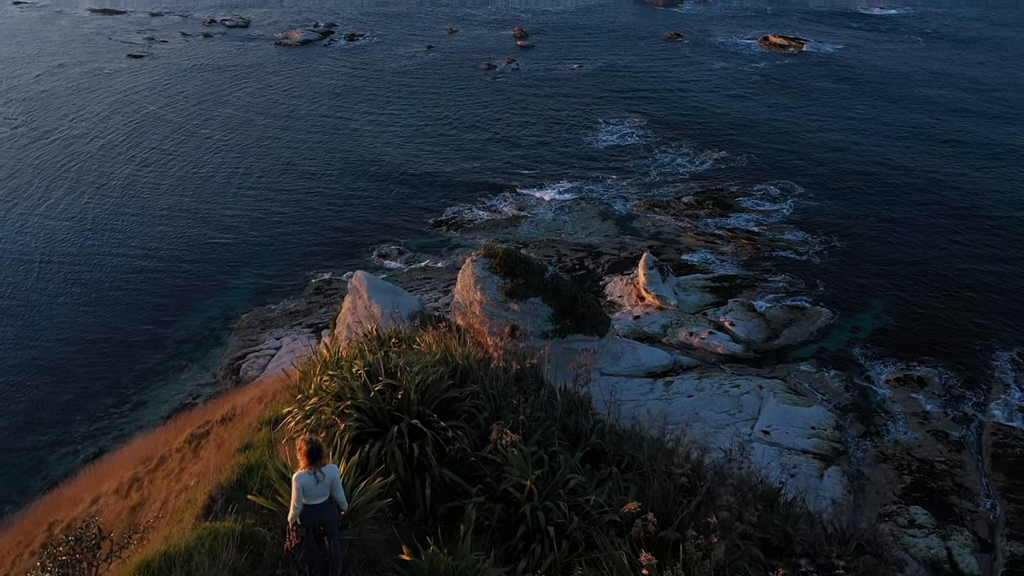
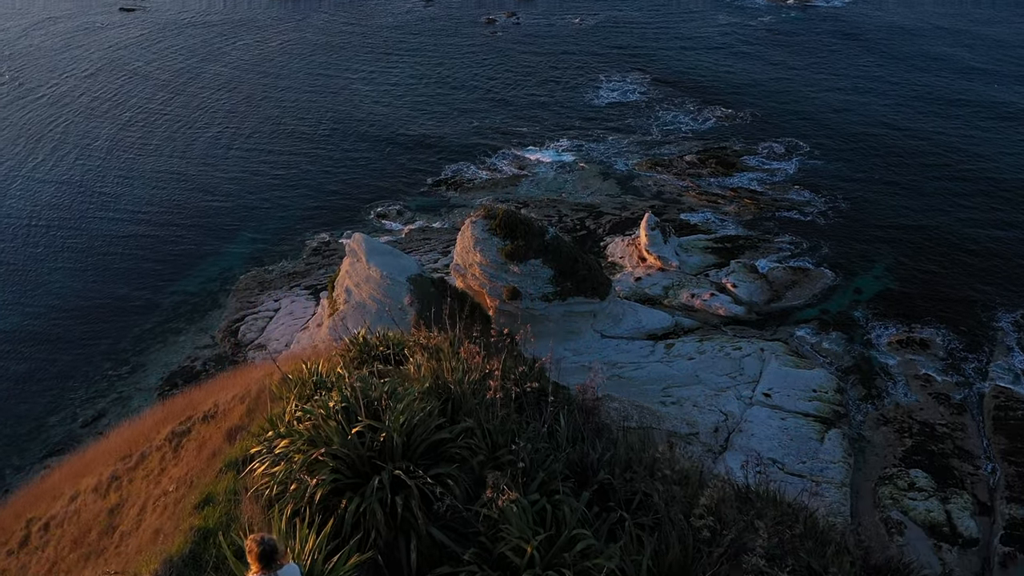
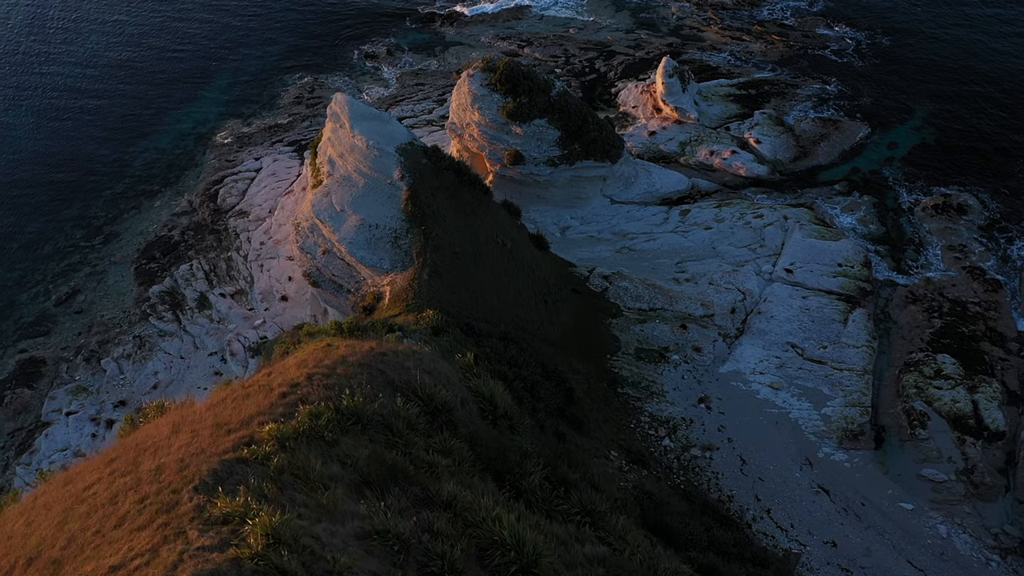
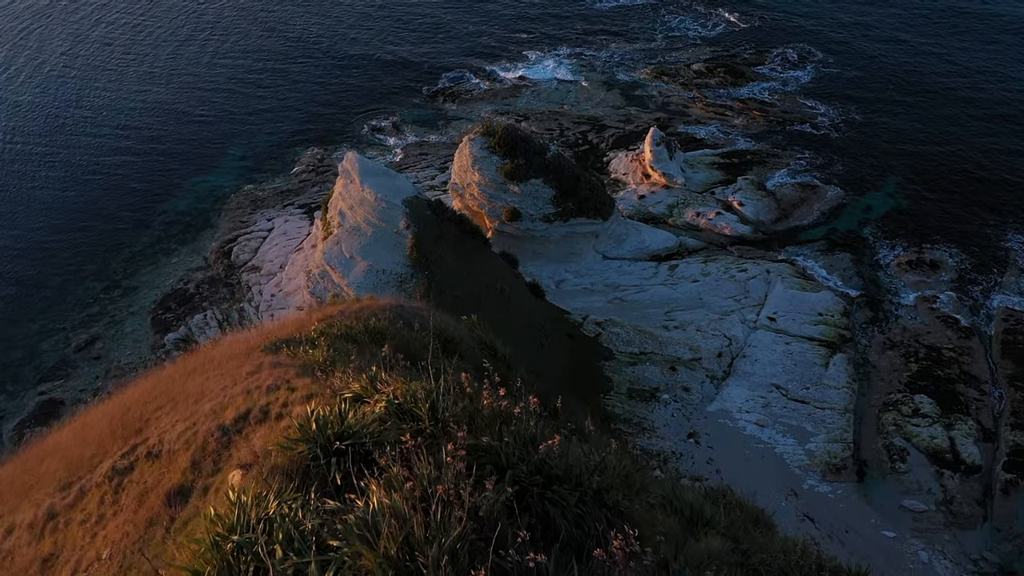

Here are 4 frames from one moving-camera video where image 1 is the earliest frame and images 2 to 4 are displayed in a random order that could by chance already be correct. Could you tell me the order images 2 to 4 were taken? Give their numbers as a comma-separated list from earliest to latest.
2, 4, 3
